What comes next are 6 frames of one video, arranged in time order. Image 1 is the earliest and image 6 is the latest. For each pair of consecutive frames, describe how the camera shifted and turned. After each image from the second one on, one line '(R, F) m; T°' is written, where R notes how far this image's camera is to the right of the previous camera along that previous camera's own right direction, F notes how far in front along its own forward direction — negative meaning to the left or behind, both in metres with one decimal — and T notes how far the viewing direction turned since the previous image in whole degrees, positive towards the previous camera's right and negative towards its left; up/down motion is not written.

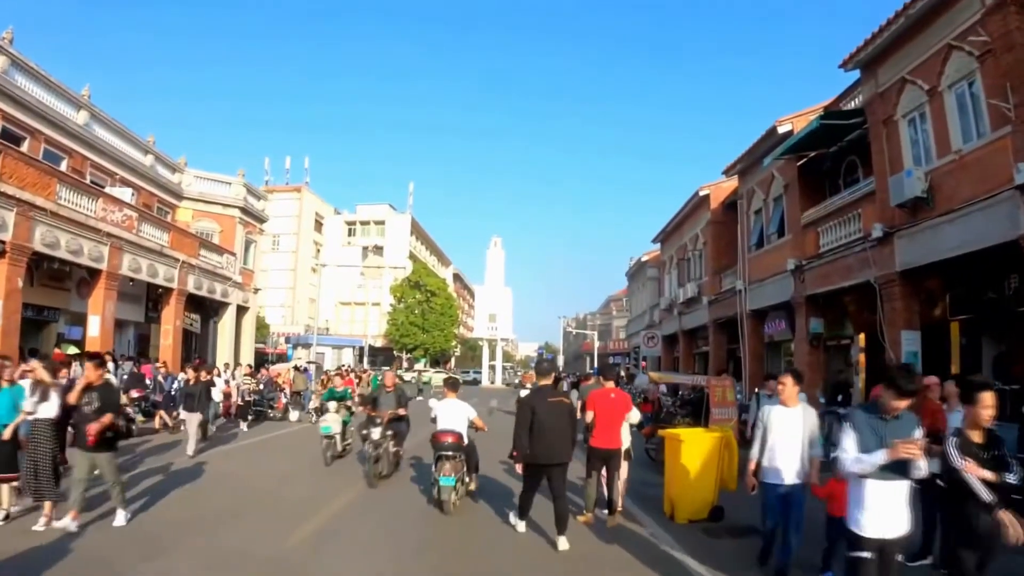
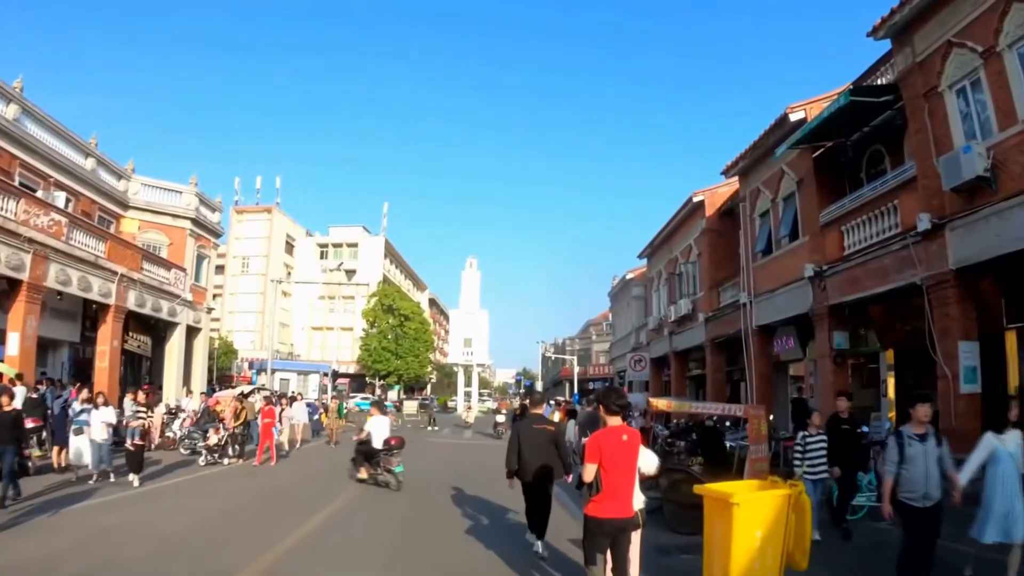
(0.0, +2.3) m; +2°
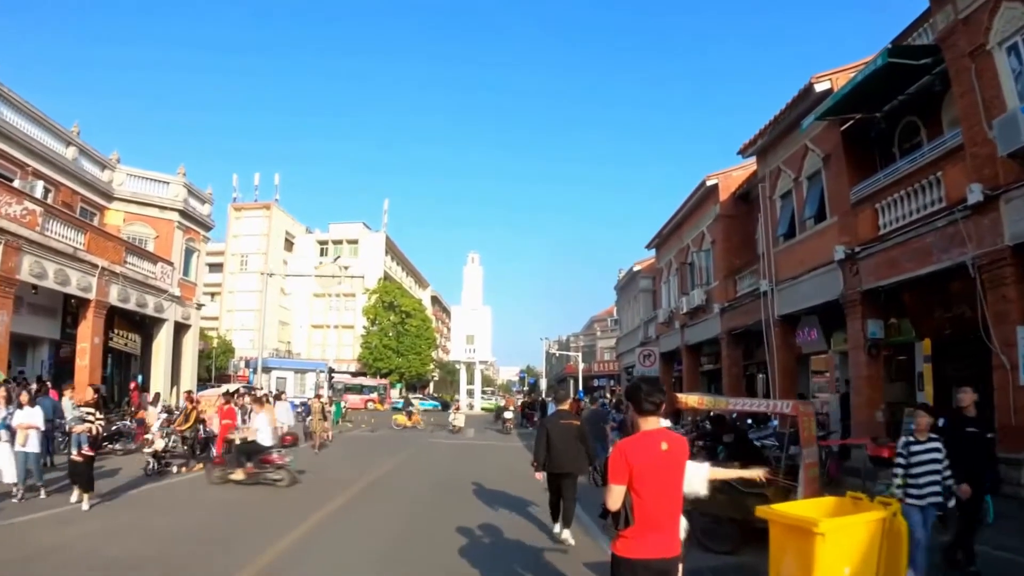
(0.0, +1.2) m; 0°
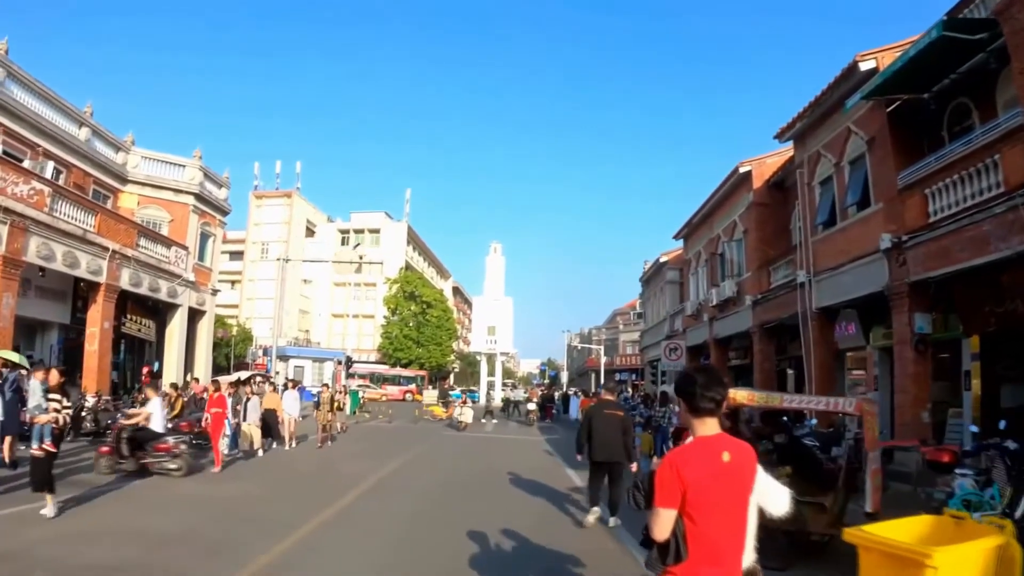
(0.0, +0.9) m; -2°
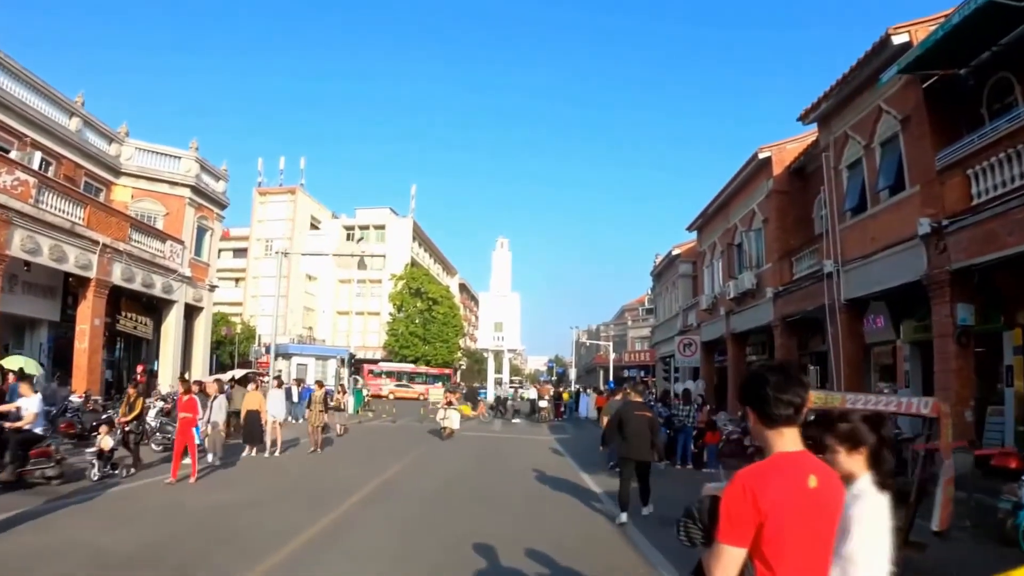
(0.0, +0.9) m; 0°
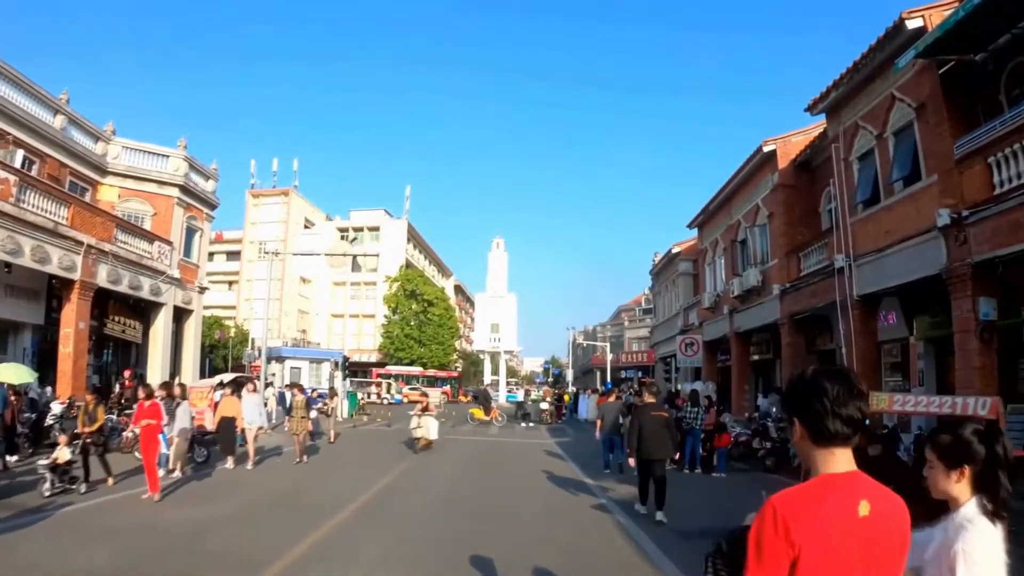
(-0.1, +0.6) m; 0°
